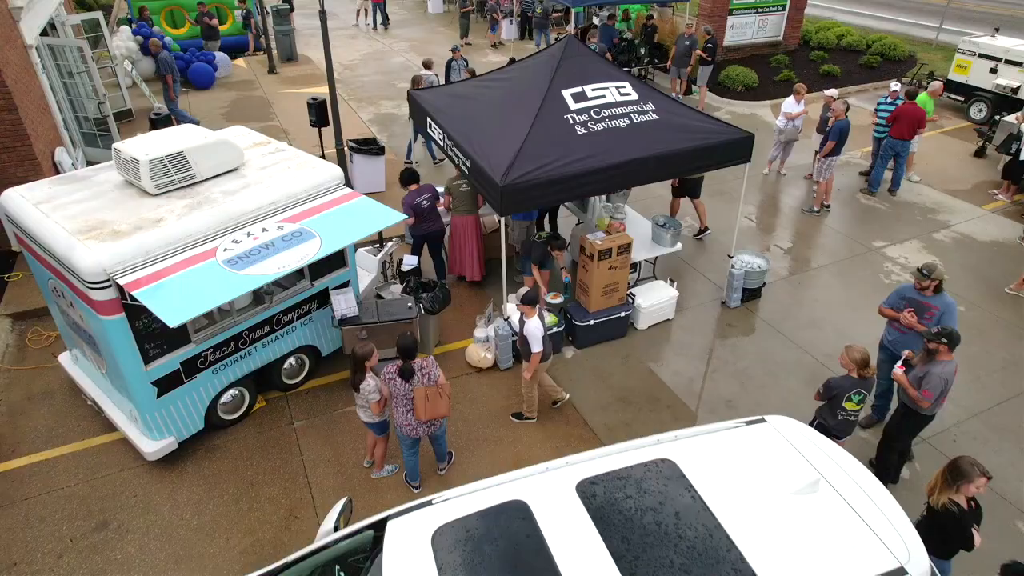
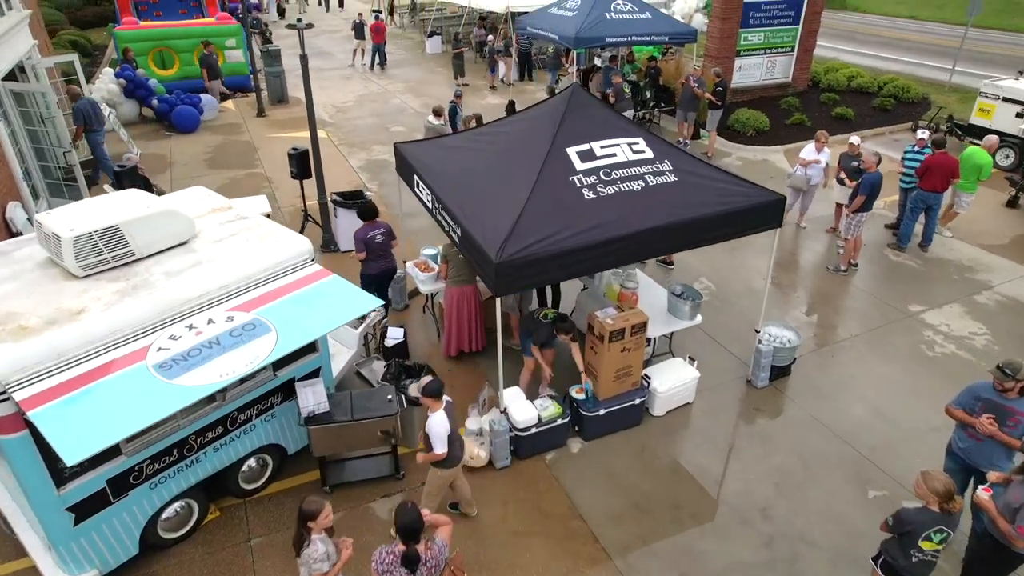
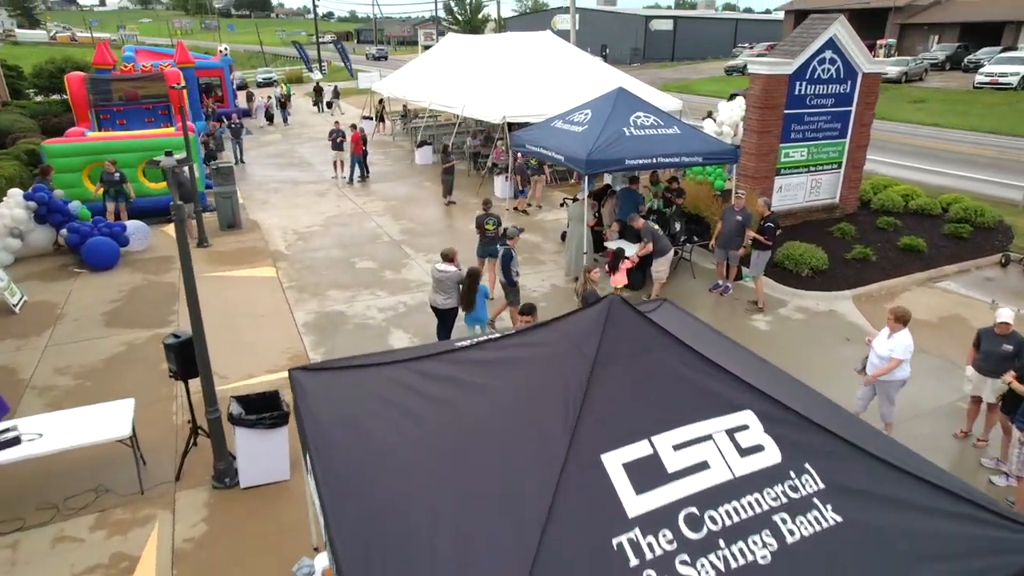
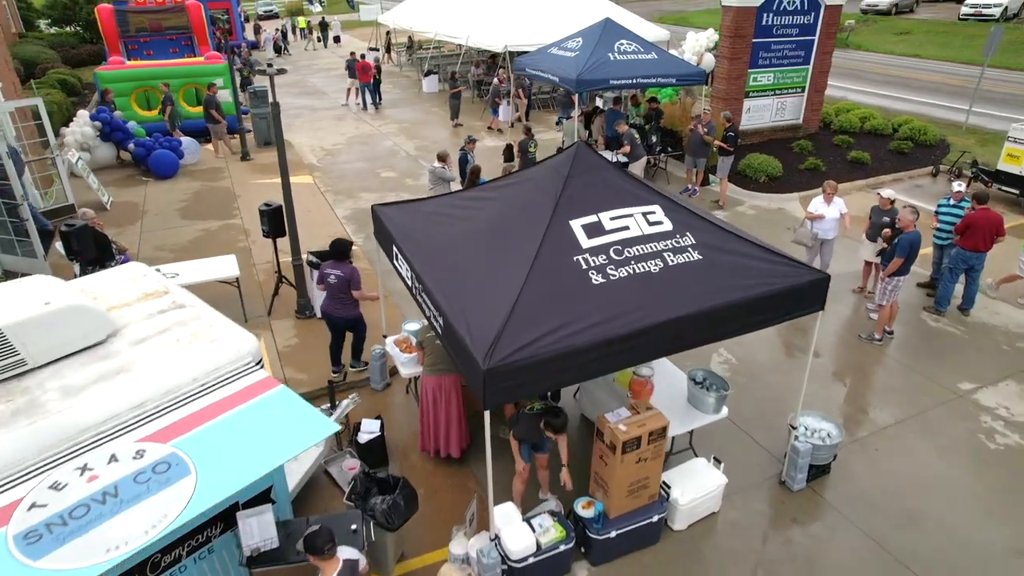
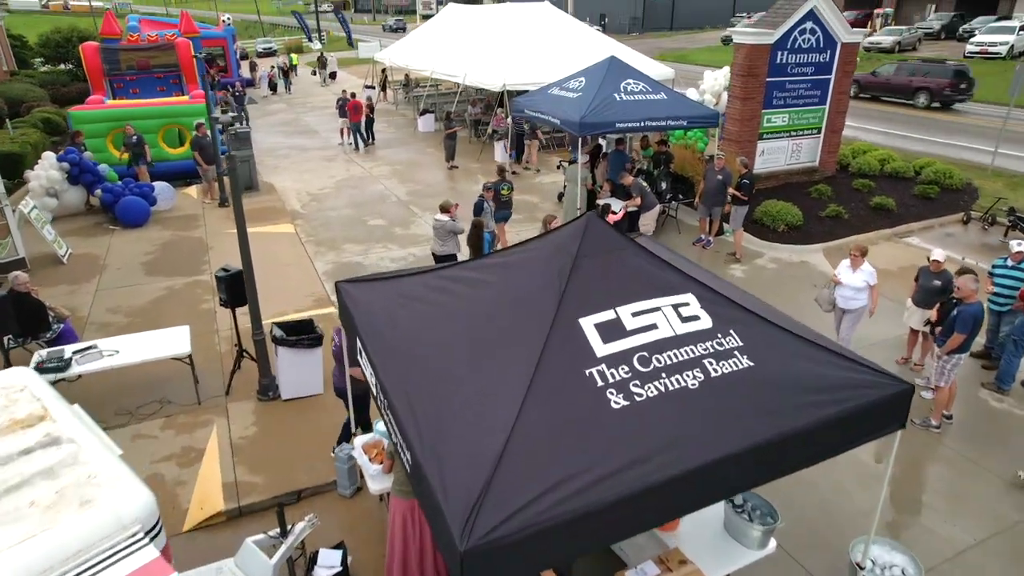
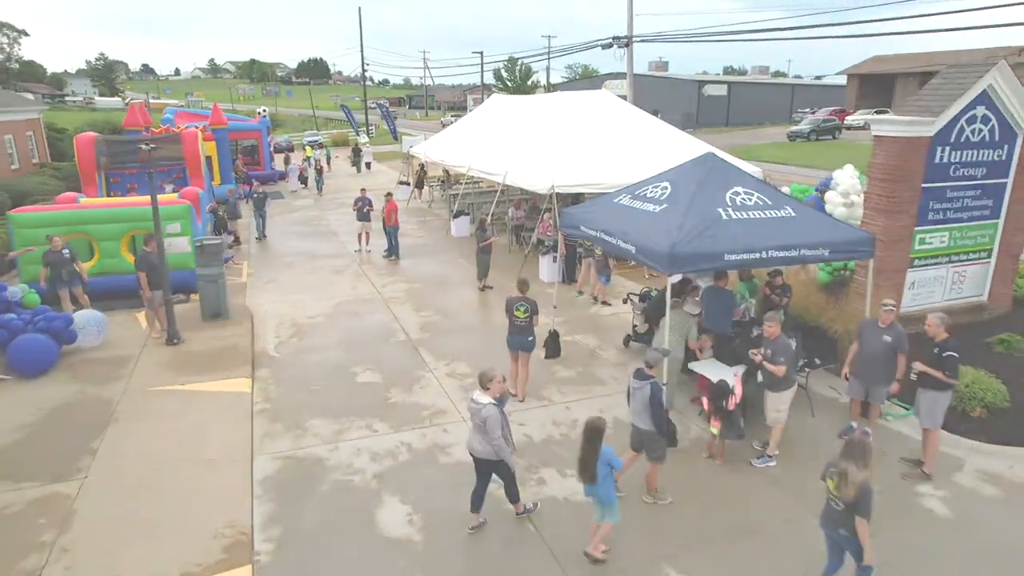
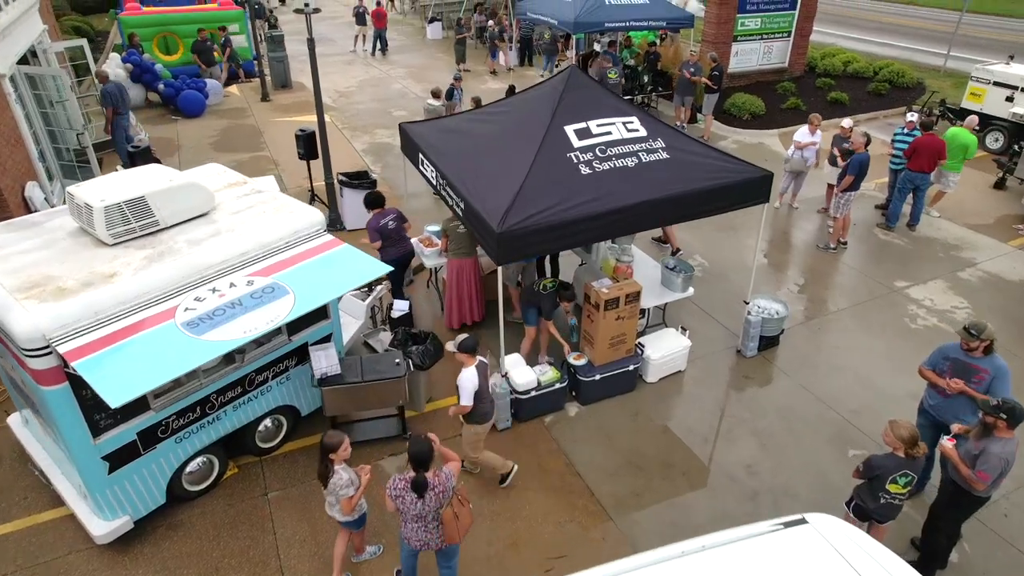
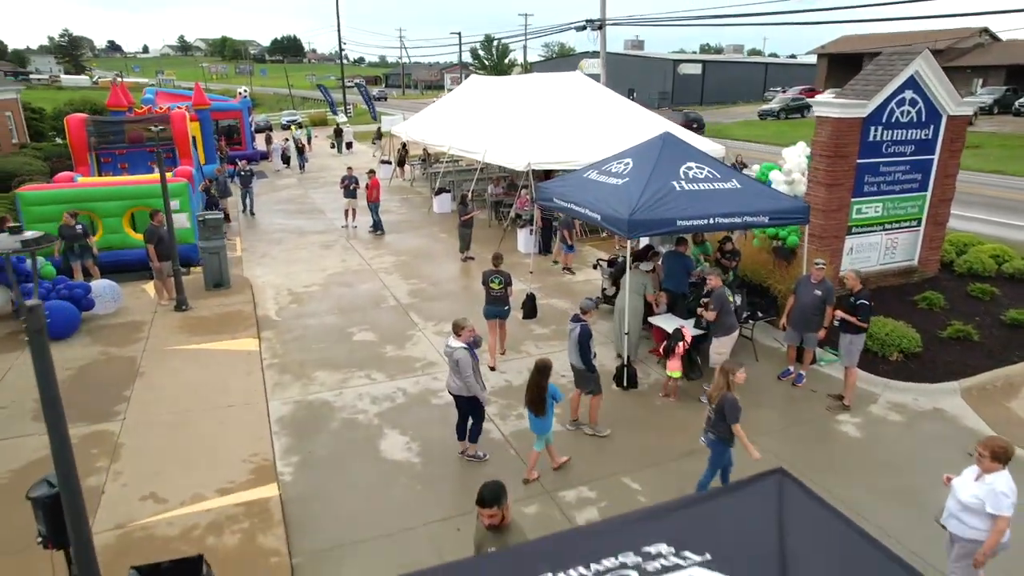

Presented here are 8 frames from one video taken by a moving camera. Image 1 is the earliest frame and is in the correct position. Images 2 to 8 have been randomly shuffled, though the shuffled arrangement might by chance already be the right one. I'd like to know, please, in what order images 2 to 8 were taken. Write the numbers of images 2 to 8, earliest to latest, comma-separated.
7, 2, 4, 5, 3, 8, 6
